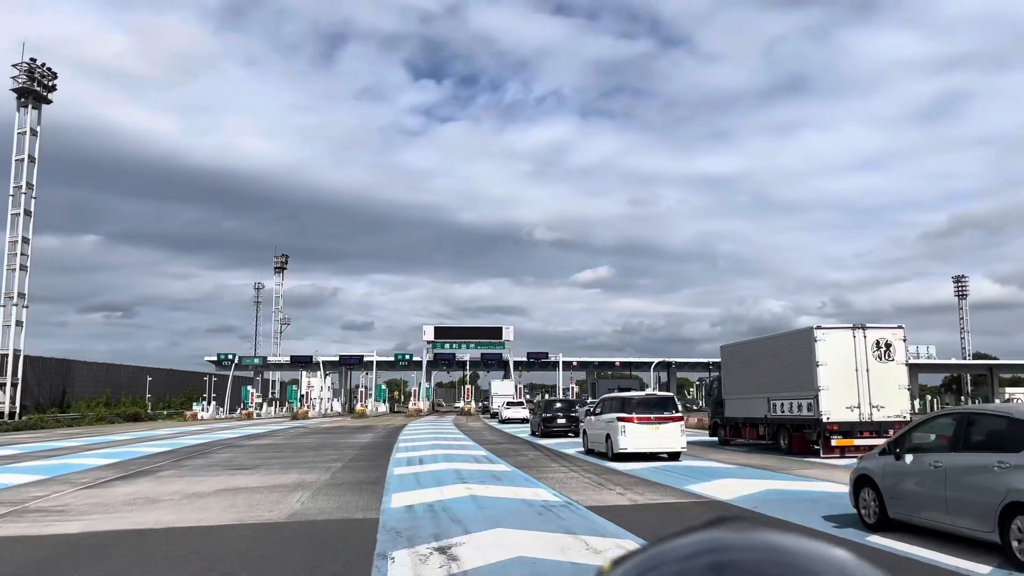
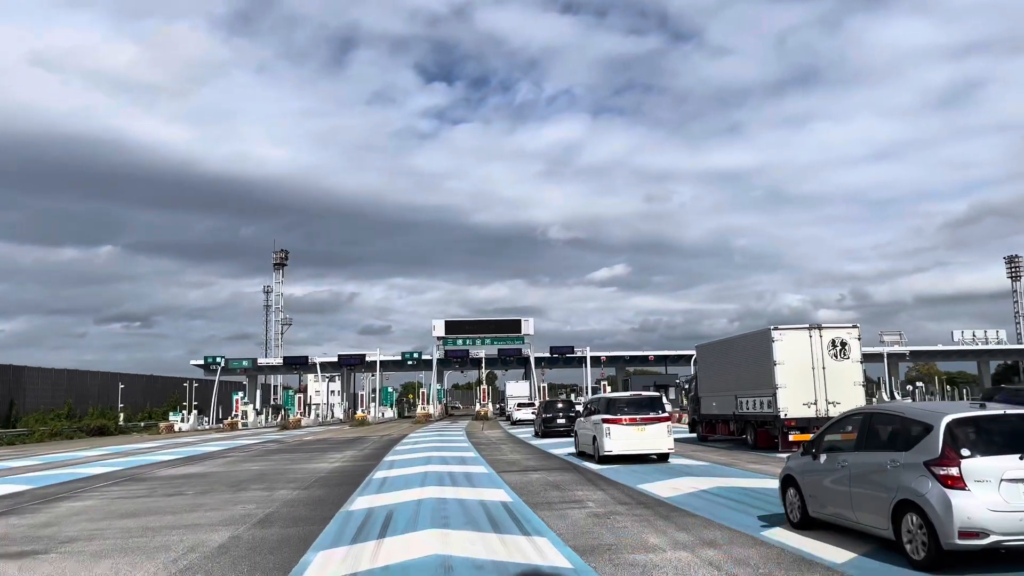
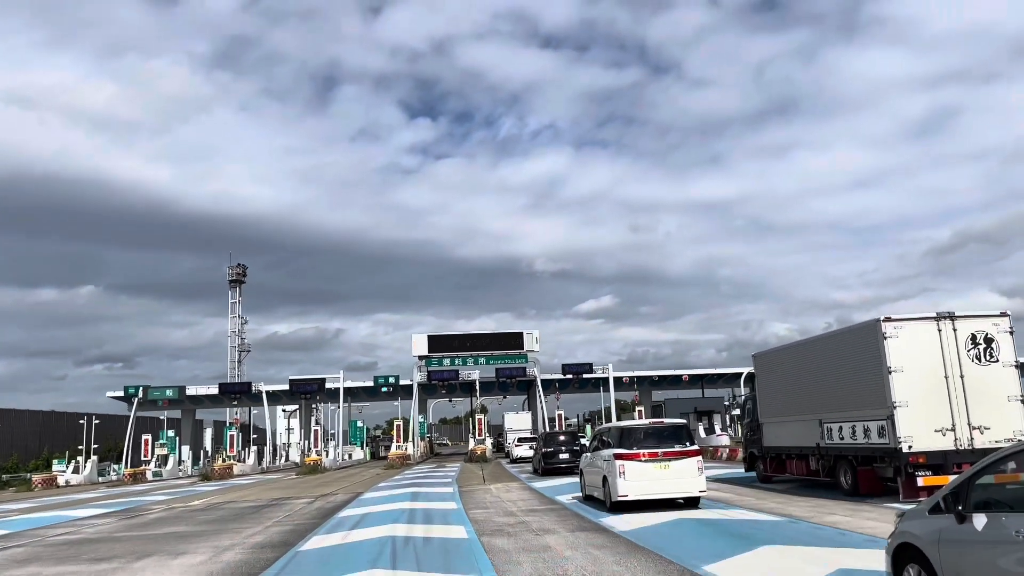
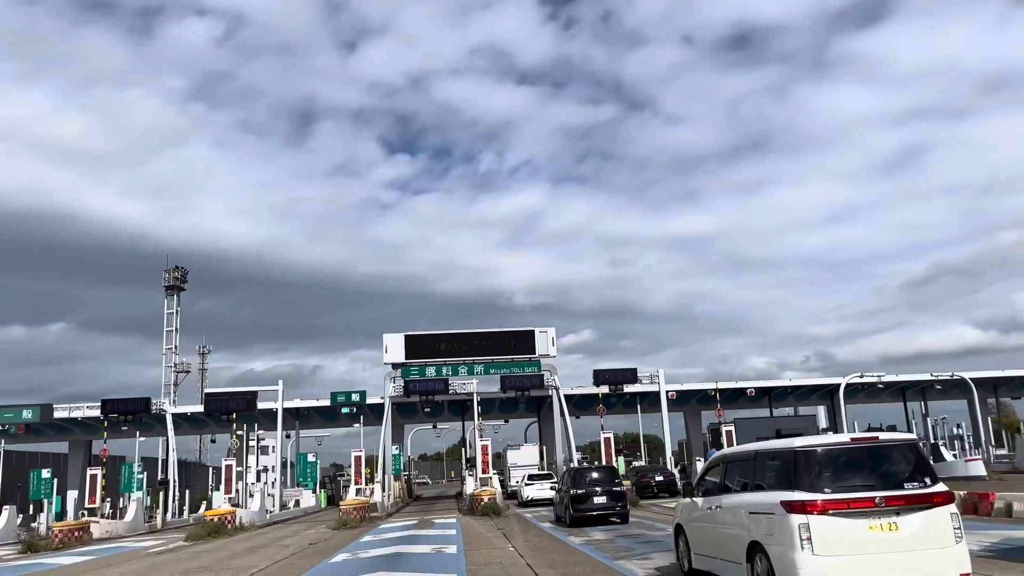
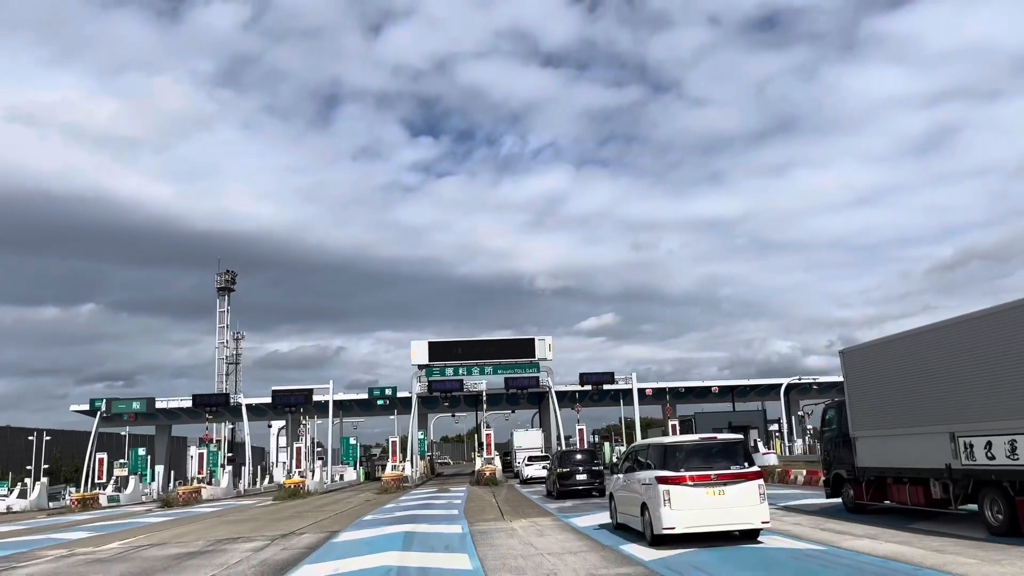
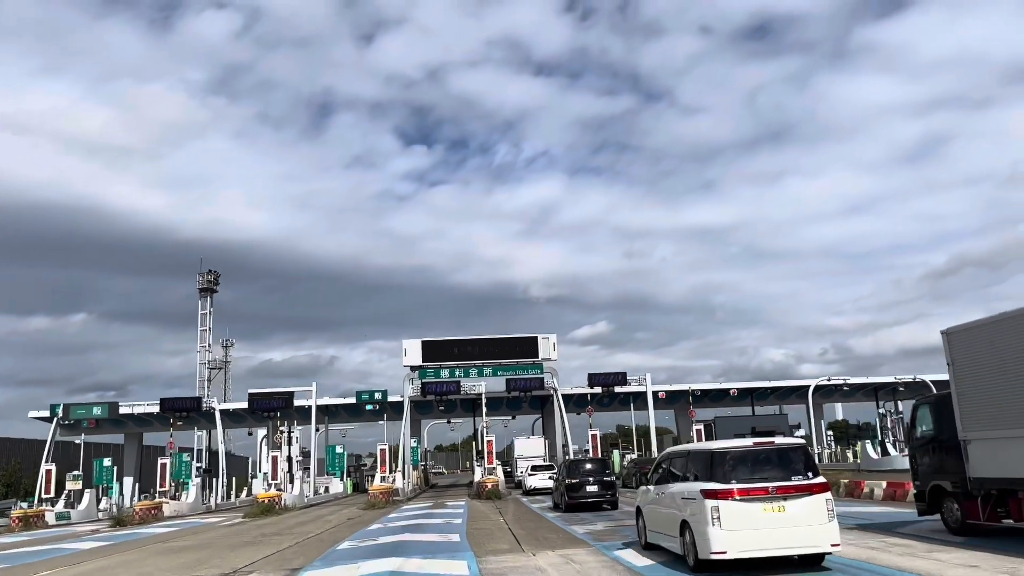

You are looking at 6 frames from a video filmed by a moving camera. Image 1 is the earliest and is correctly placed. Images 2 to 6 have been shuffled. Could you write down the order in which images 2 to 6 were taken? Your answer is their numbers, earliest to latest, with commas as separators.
2, 3, 5, 6, 4
